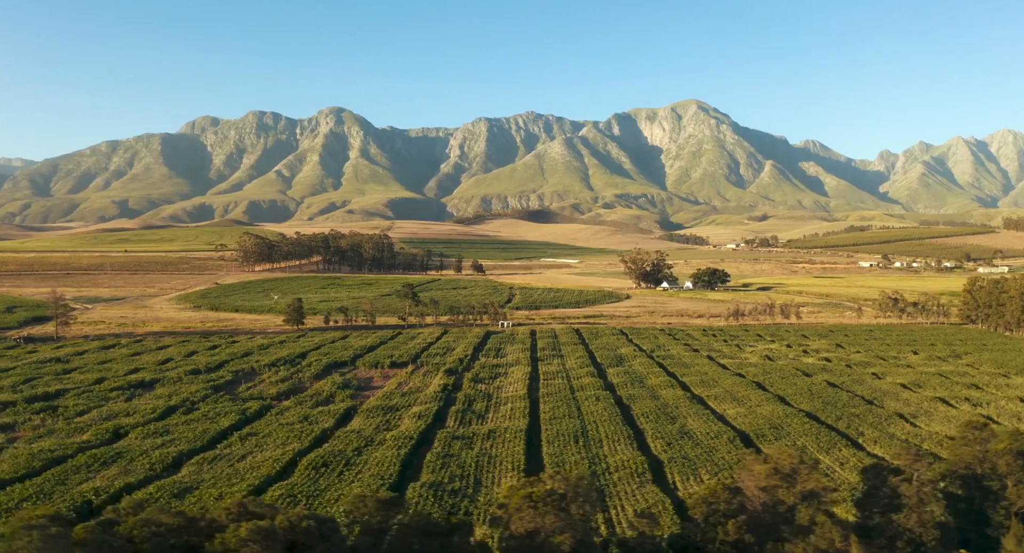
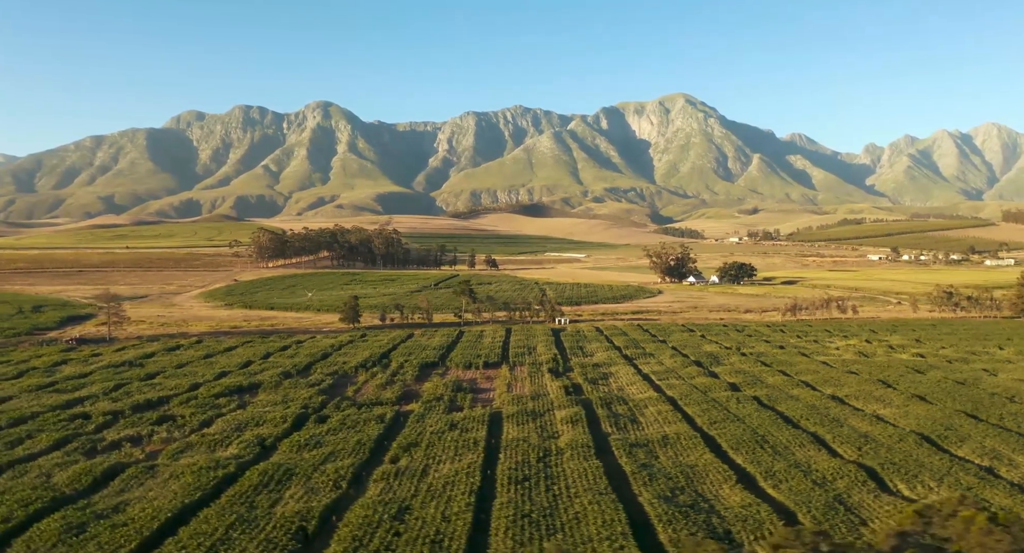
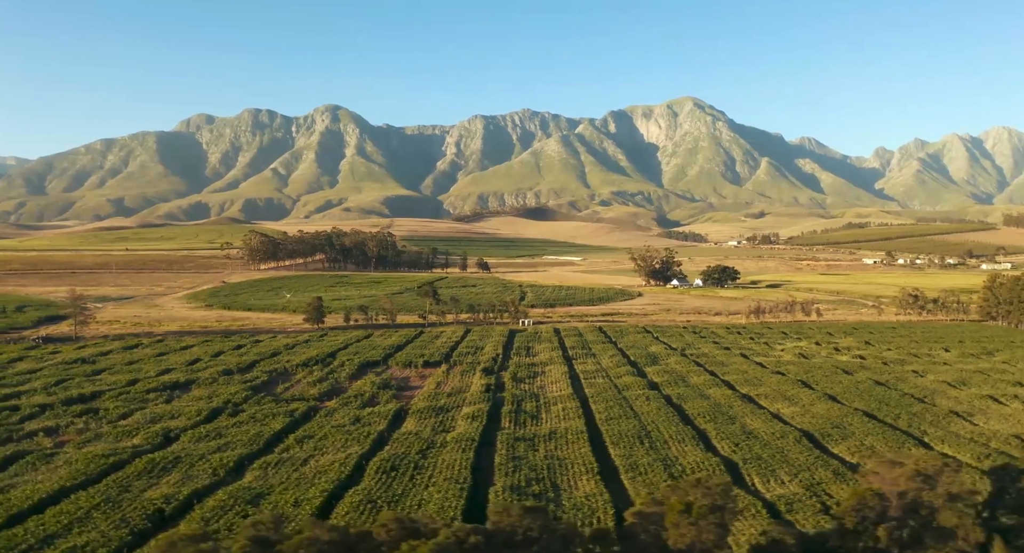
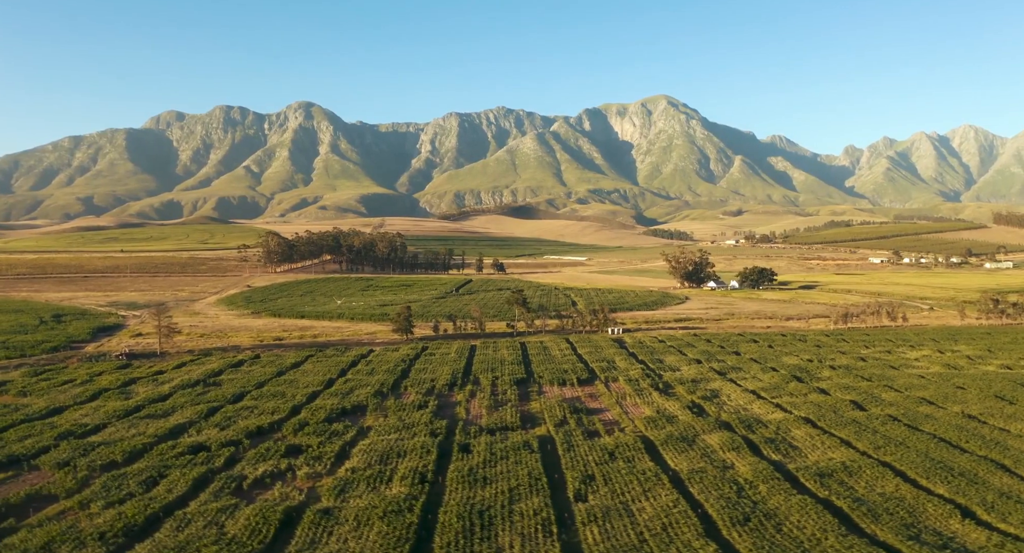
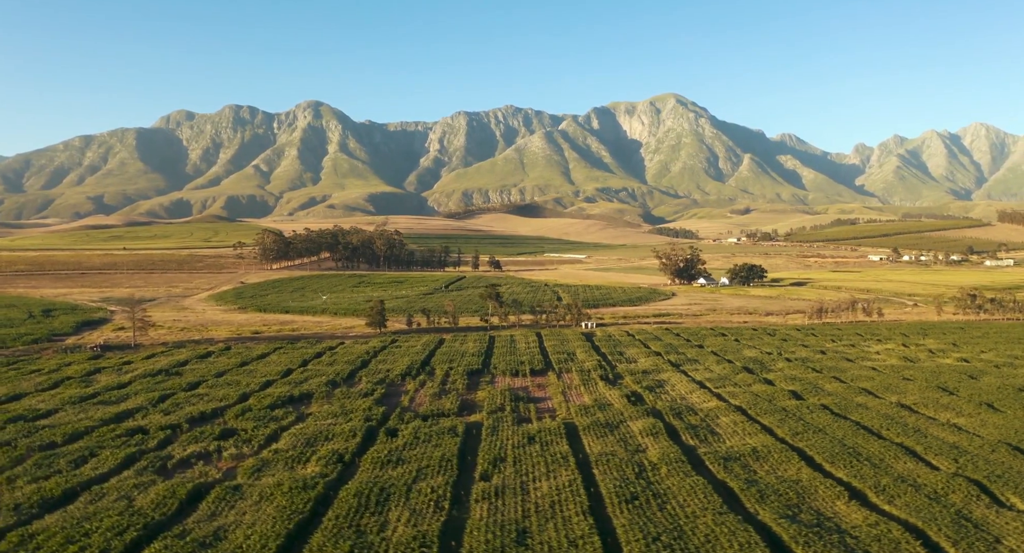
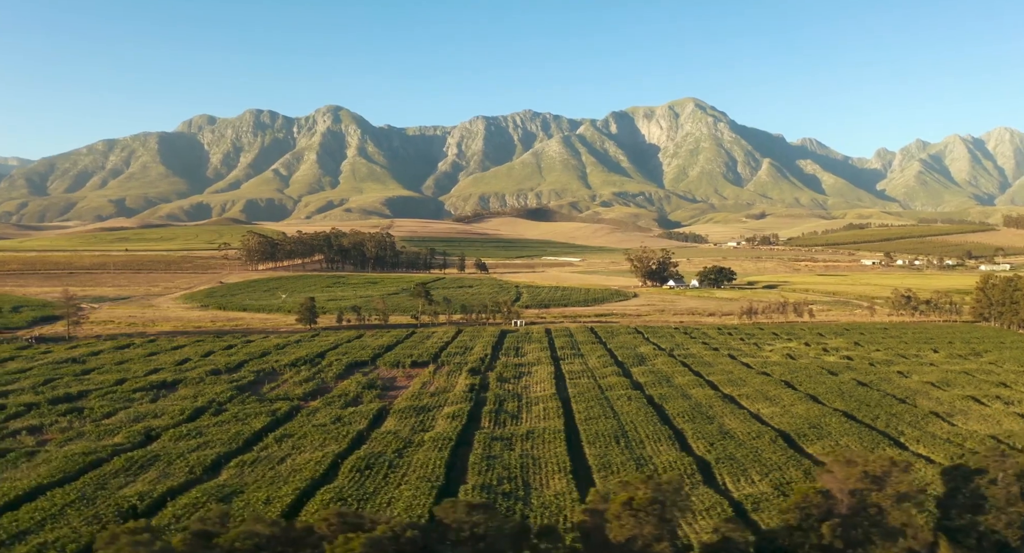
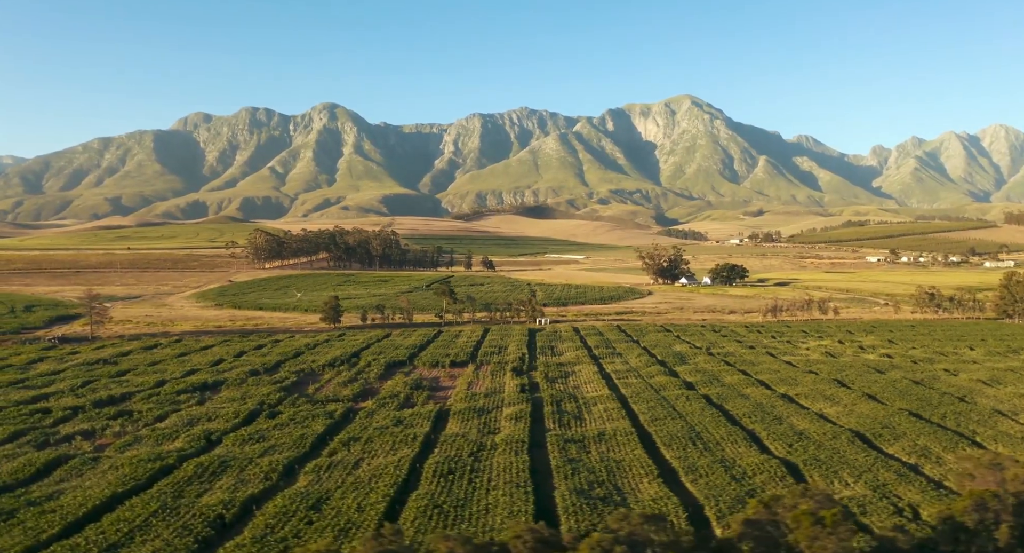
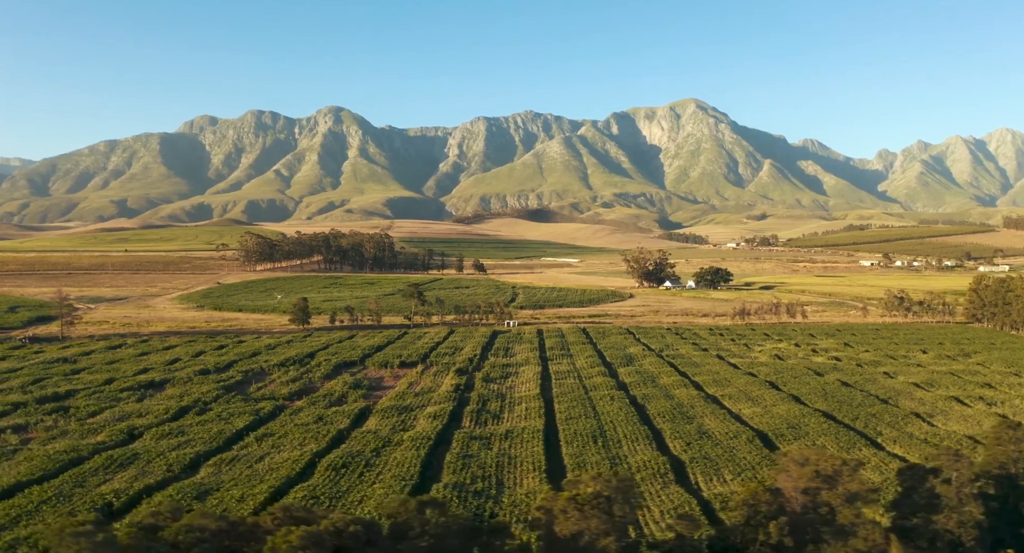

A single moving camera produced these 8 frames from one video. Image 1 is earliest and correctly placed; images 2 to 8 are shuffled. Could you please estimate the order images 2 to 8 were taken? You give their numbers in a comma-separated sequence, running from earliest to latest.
8, 6, 3, 7, 2, 5, 4
